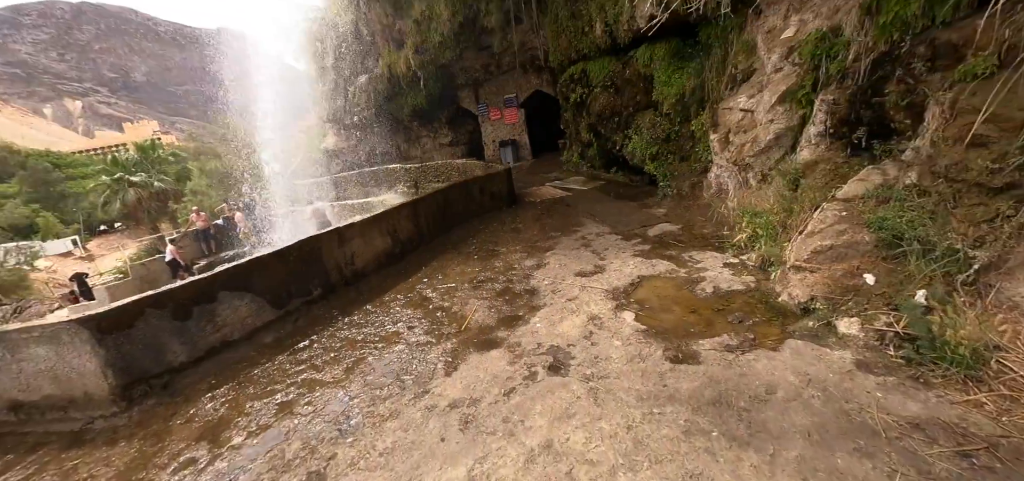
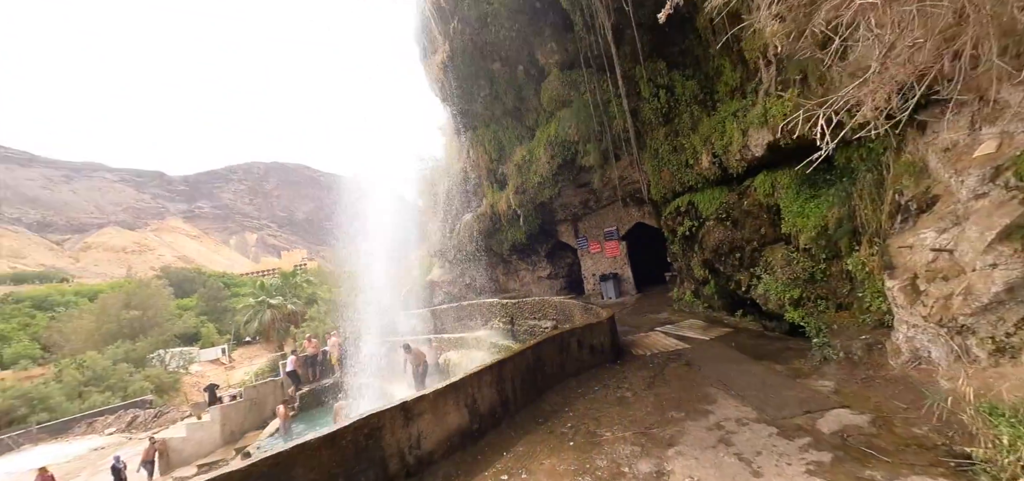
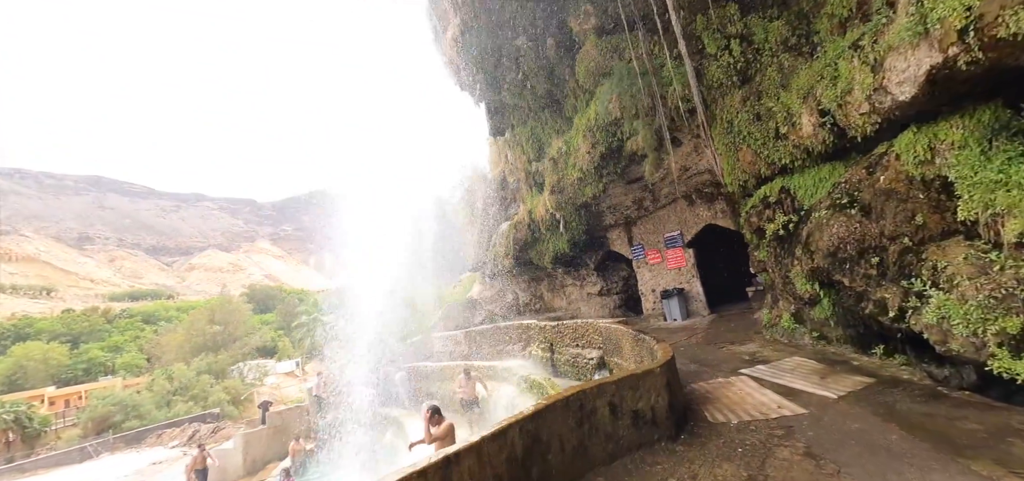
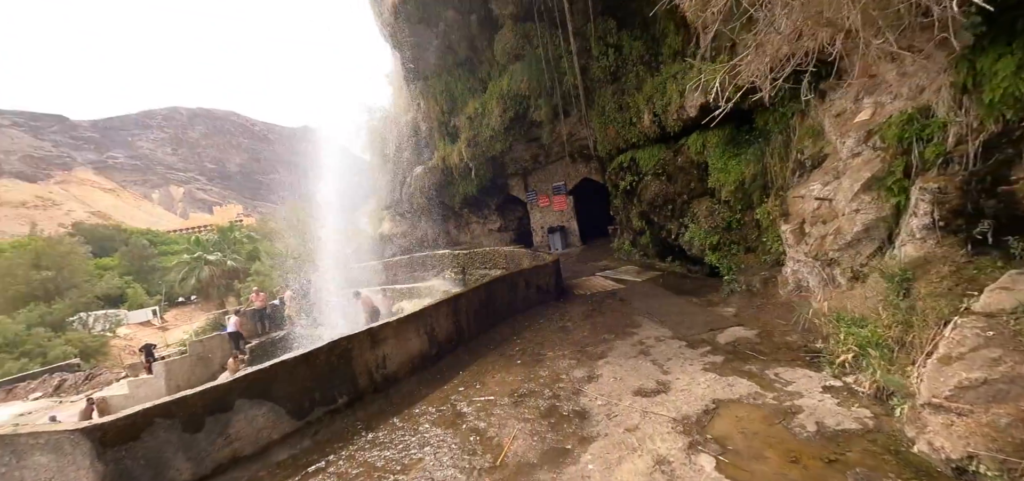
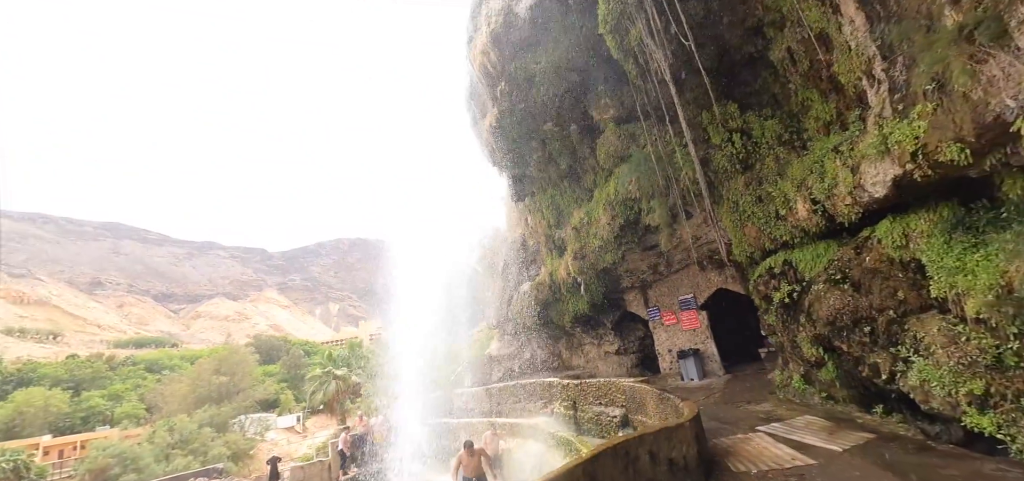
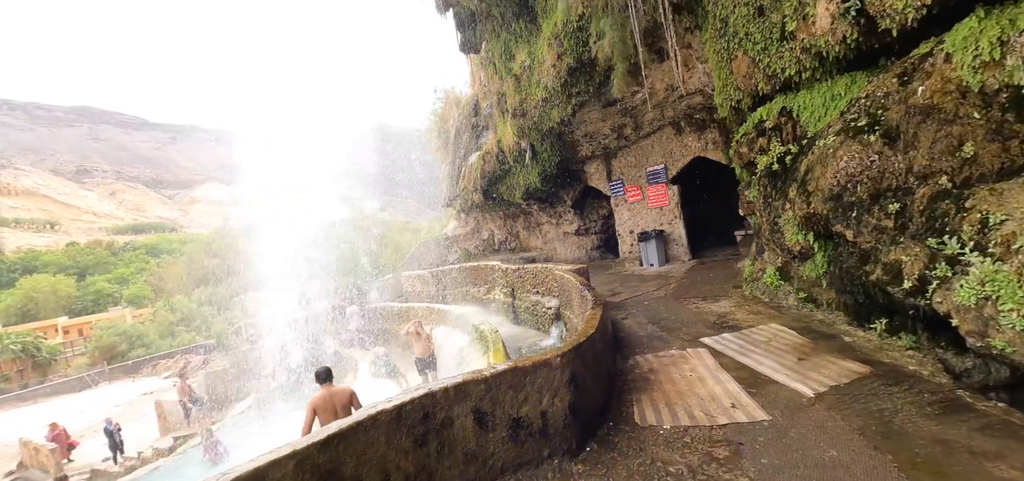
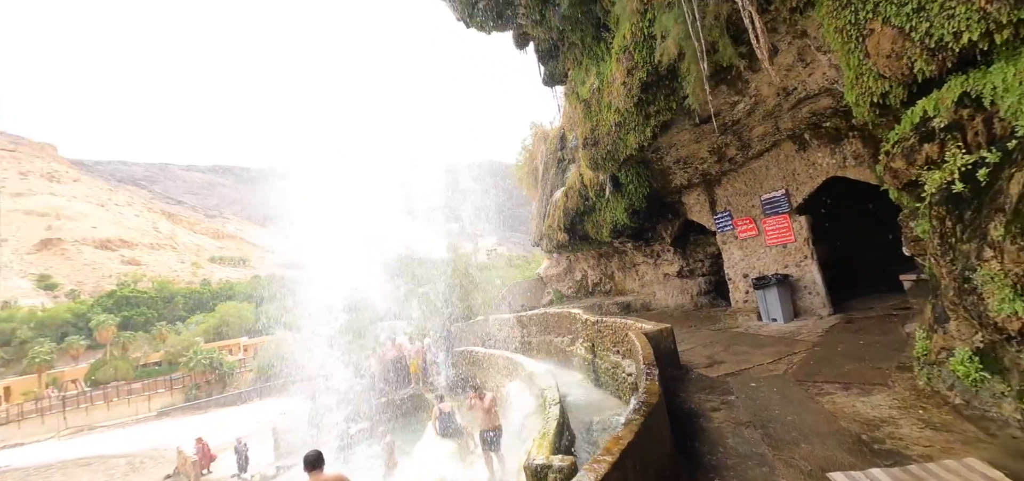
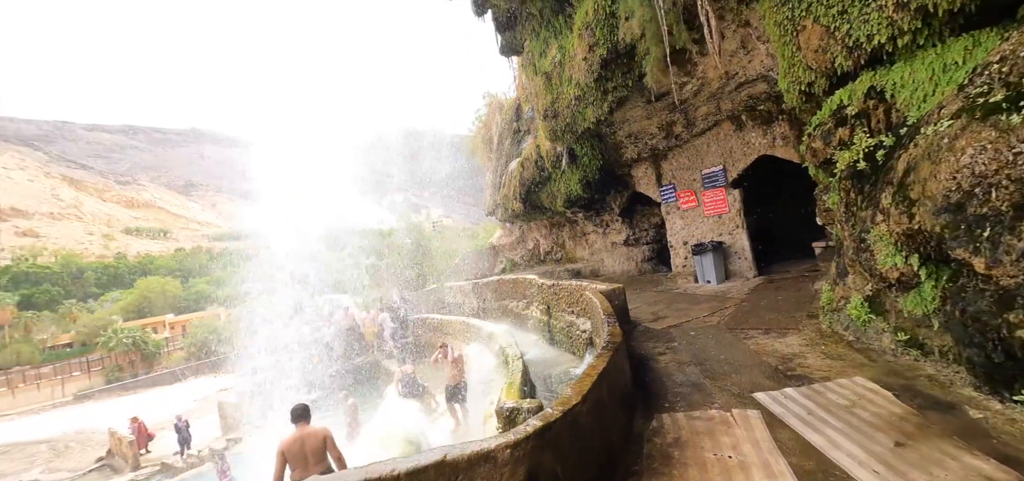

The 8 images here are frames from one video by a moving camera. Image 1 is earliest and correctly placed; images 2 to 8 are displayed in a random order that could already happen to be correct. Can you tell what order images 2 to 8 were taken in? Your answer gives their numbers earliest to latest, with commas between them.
4, 2, 5, 3, 6, 8, 7
